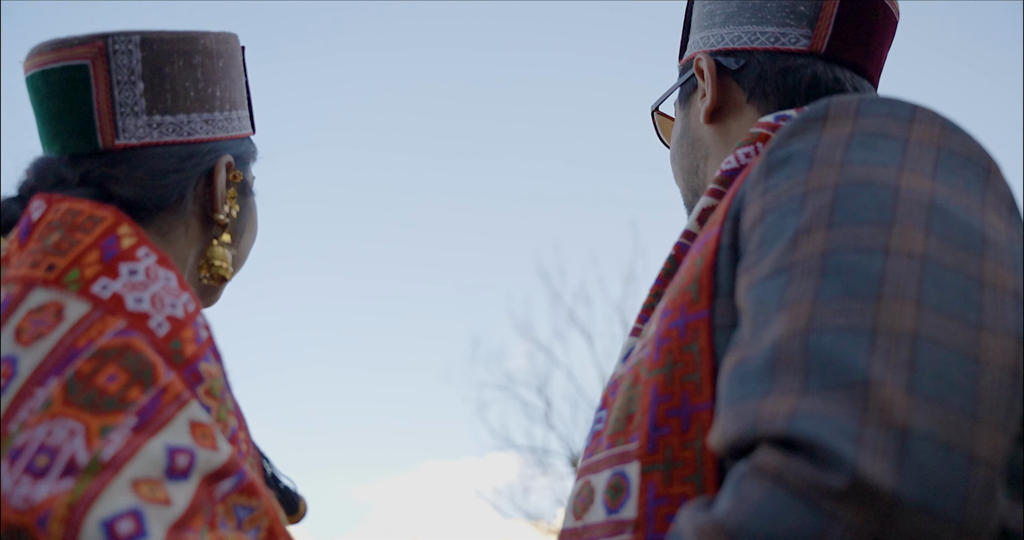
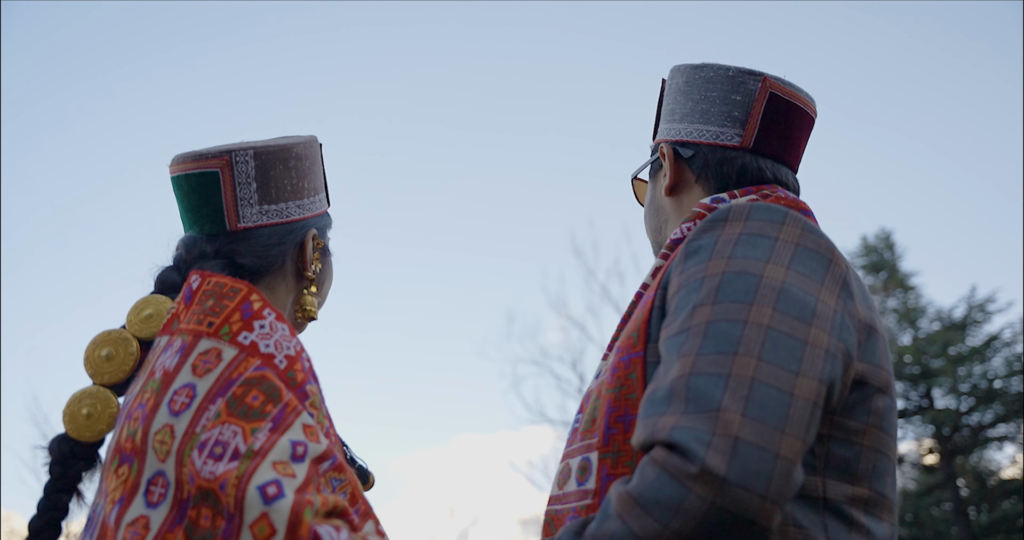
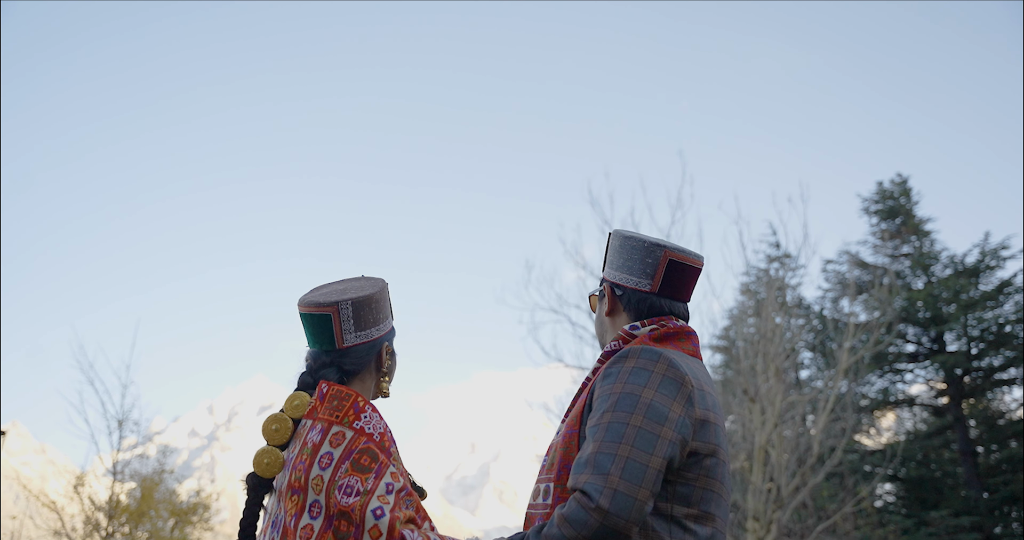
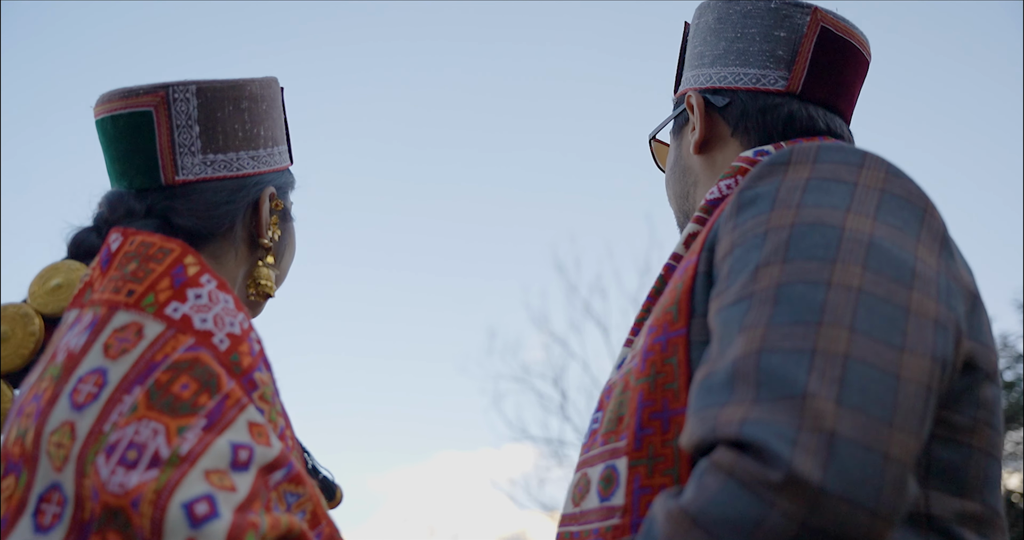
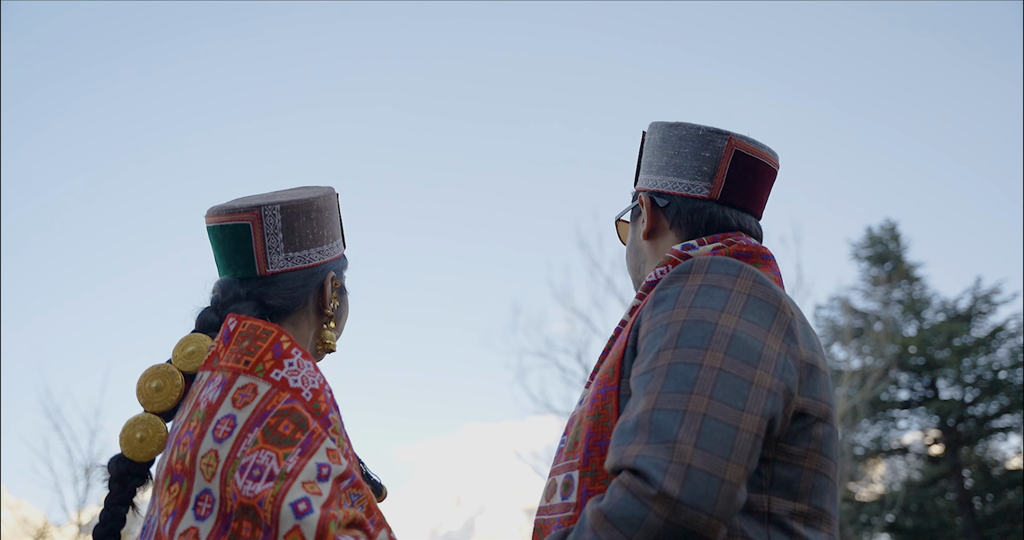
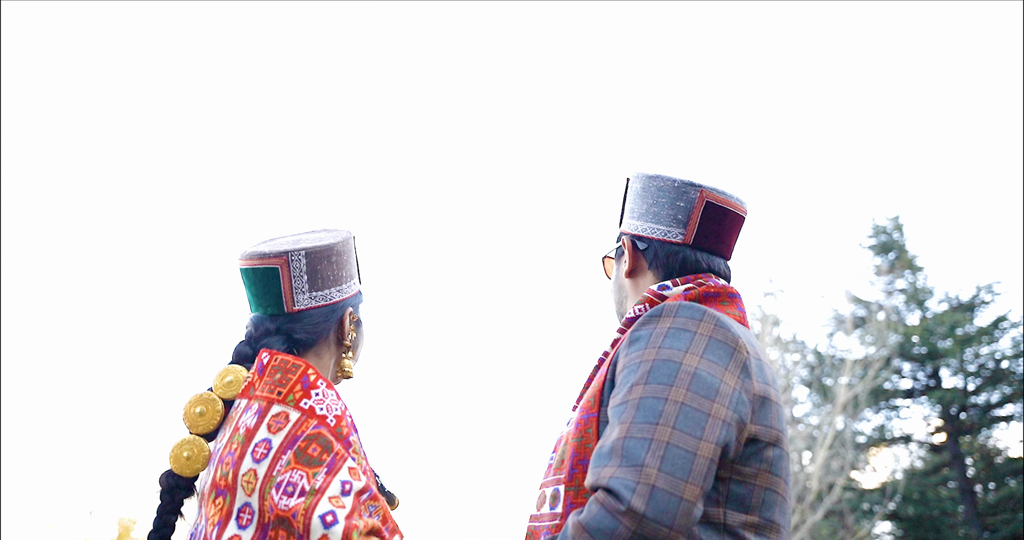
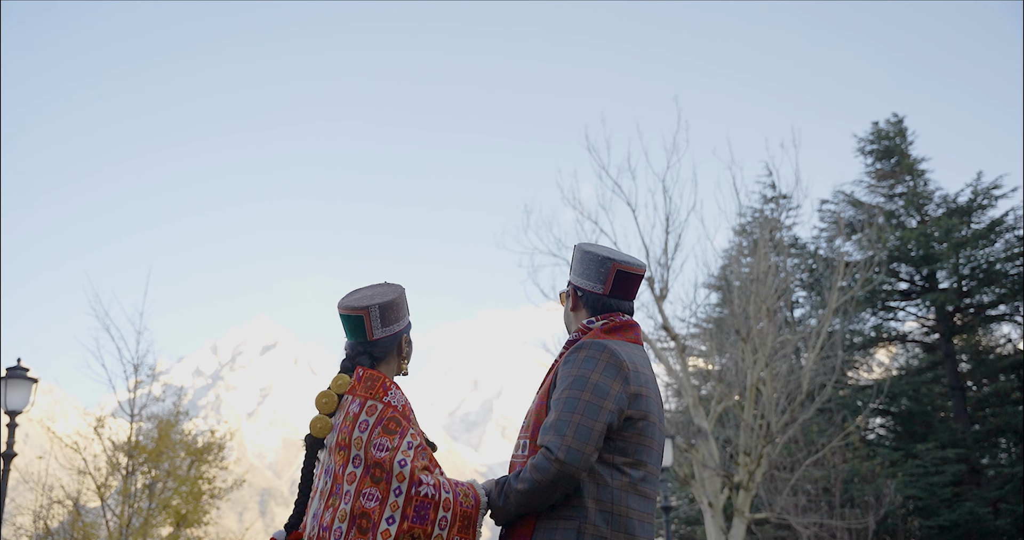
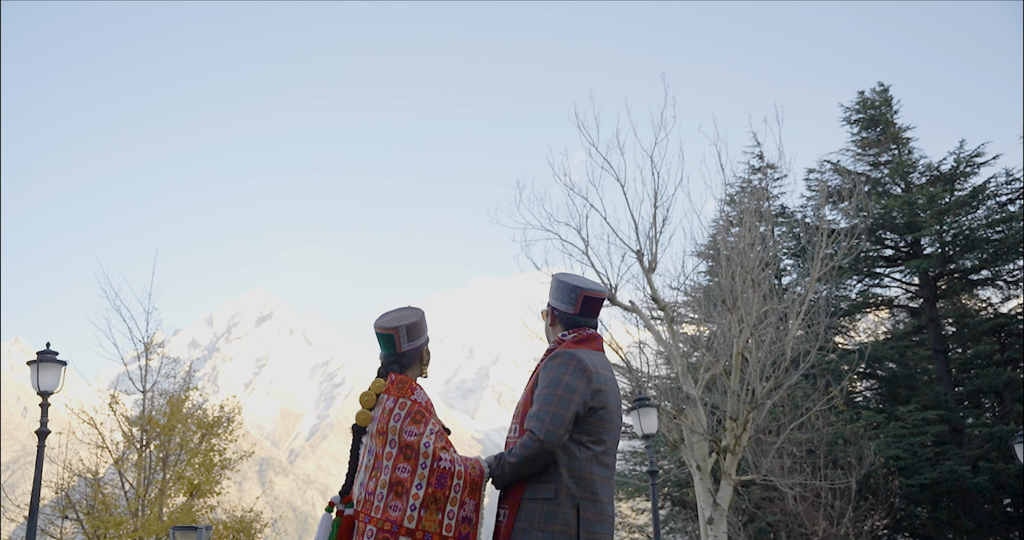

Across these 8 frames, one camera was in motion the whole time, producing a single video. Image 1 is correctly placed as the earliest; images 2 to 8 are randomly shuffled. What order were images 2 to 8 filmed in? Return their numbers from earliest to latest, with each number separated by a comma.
4, 2, 5, 6, 3, 7, 8
